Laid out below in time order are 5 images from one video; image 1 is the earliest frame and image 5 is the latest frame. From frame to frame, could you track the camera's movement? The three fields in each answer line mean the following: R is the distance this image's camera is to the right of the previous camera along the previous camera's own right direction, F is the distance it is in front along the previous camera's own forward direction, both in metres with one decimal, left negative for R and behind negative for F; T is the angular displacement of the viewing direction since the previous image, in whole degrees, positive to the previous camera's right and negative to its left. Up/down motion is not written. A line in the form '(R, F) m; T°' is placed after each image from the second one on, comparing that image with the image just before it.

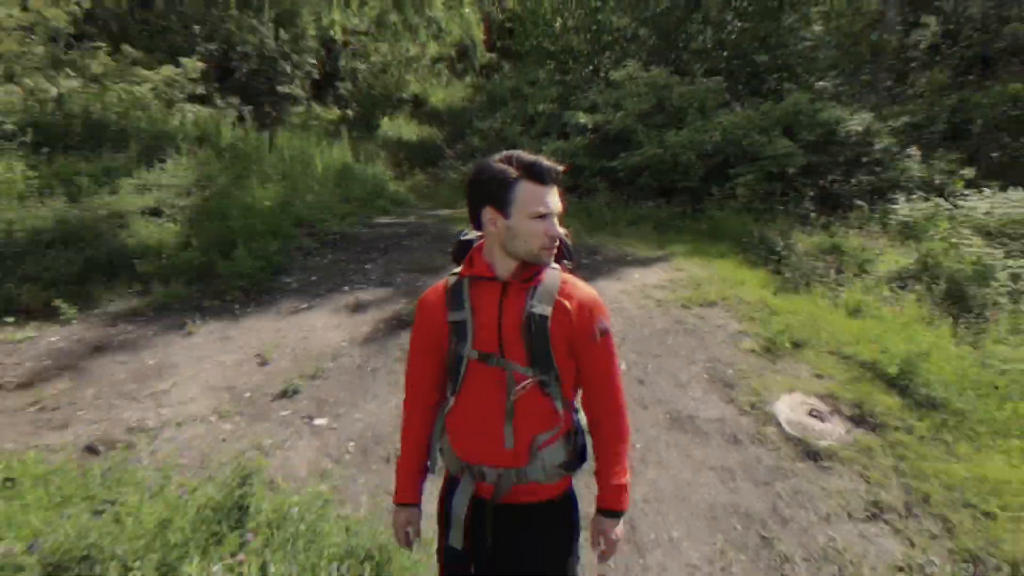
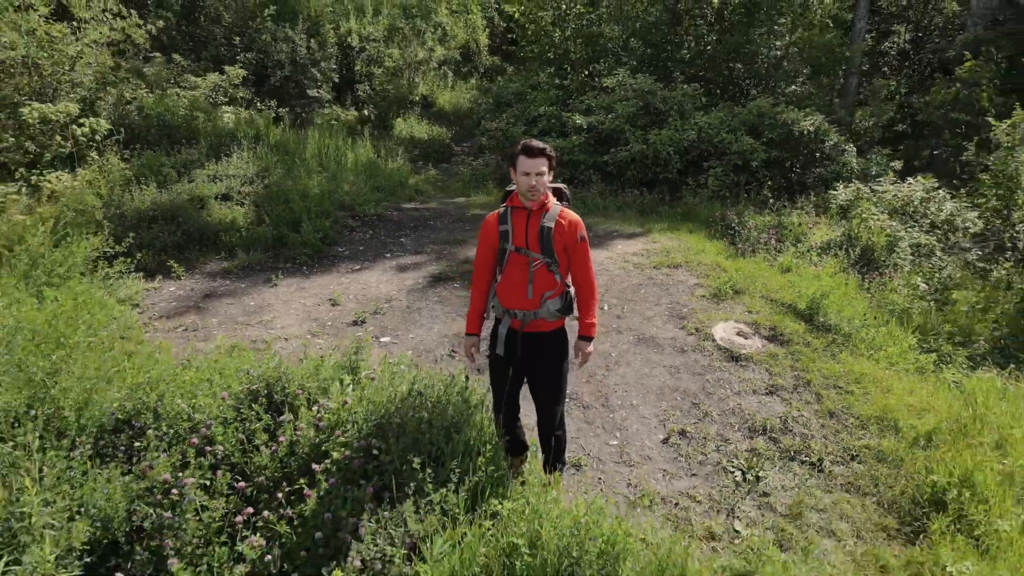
(-0.1, -1.1) m; 0°
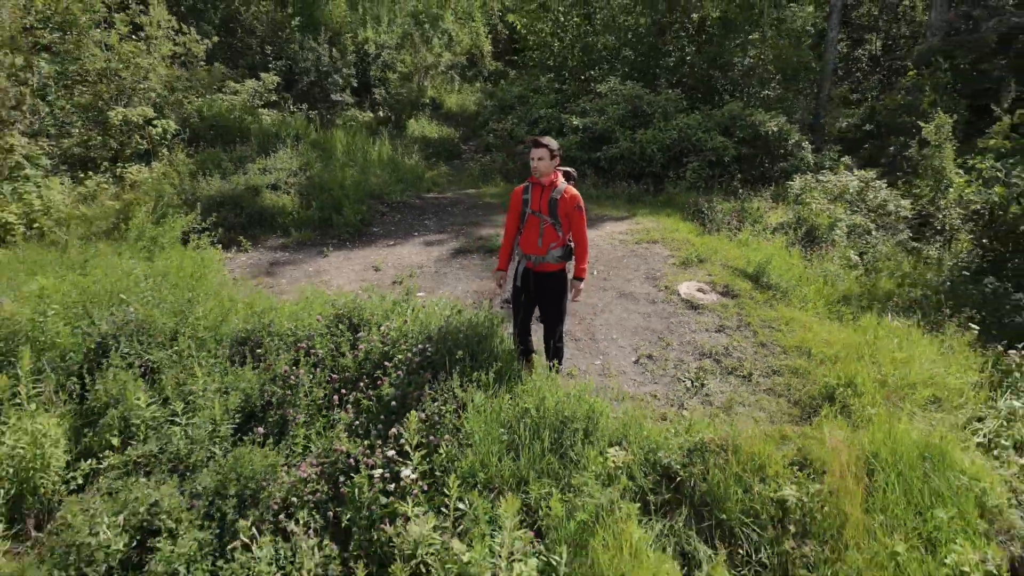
(-0.1, -1.1) m; 0°
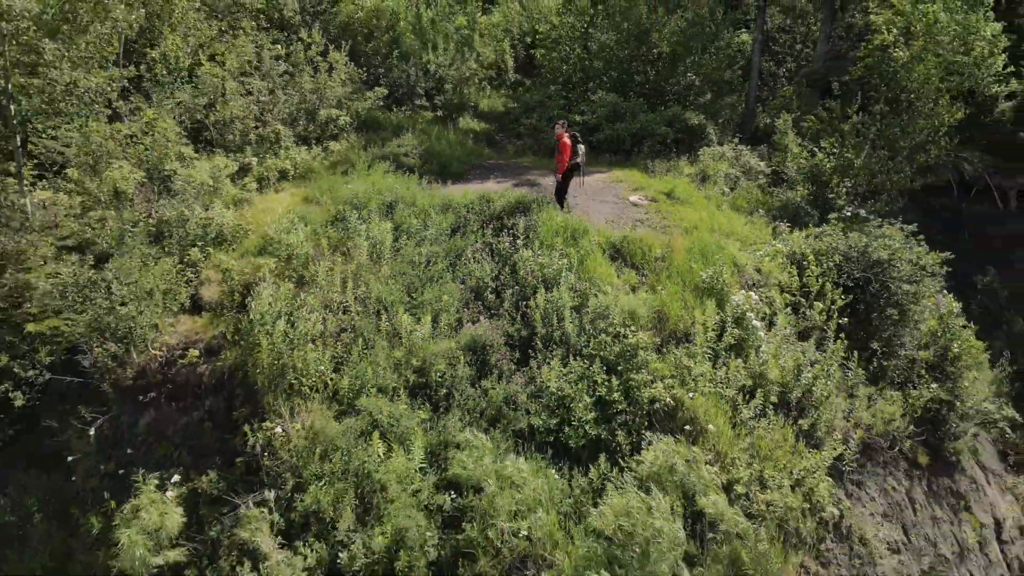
(-0.7, -5.4) m; 0°
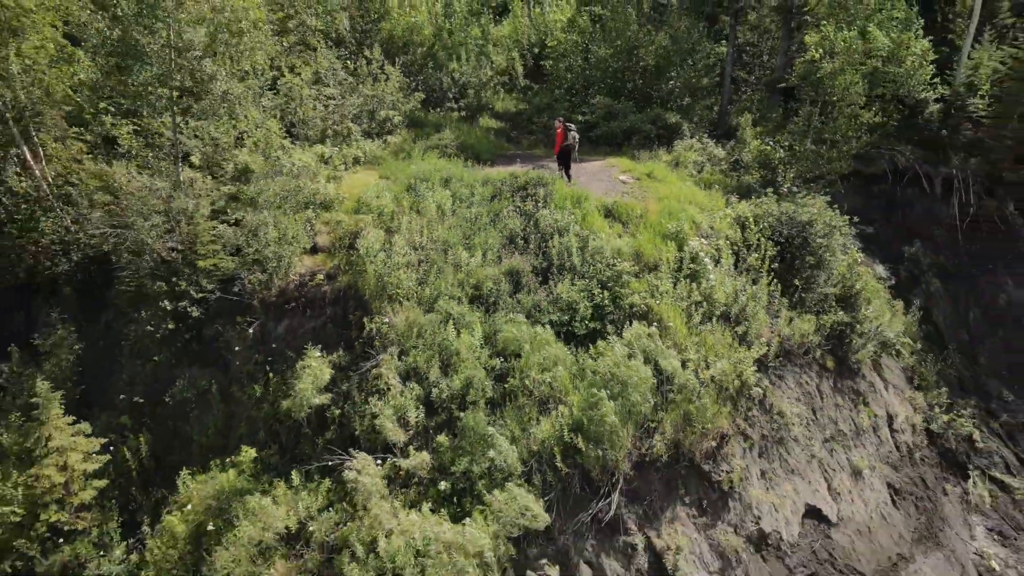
(-0.5, -3.5) m; 0°
